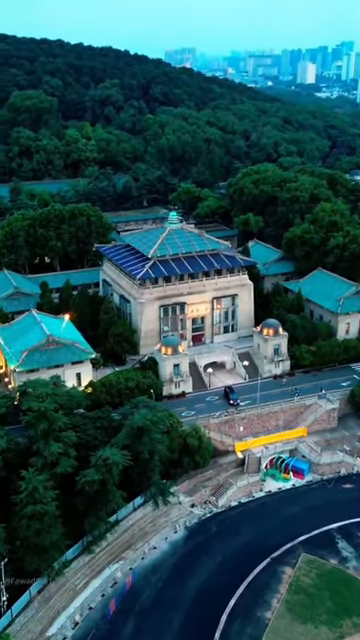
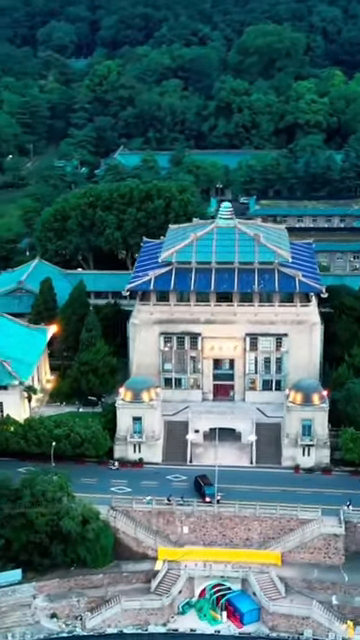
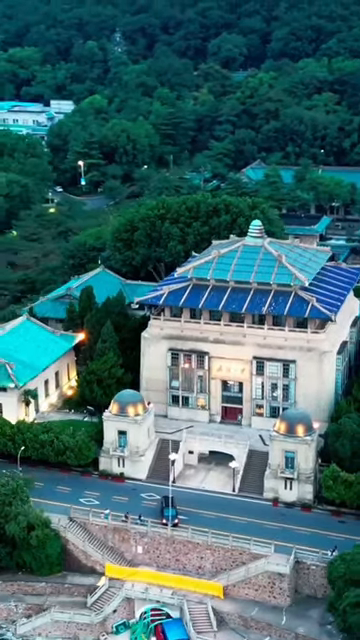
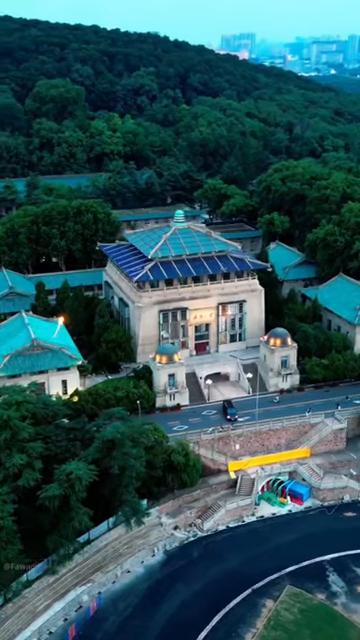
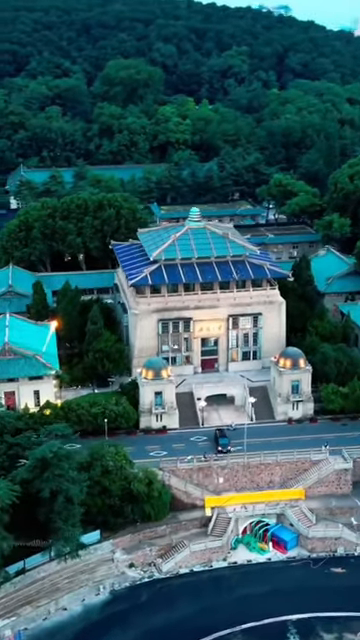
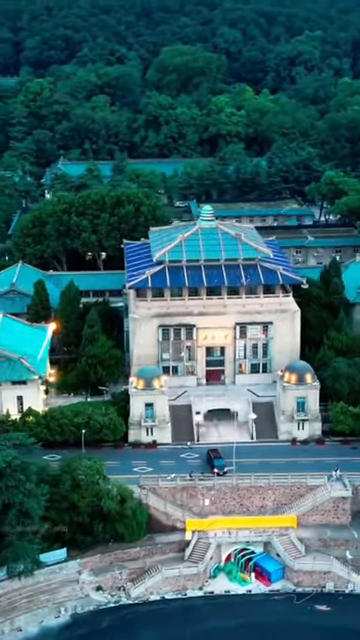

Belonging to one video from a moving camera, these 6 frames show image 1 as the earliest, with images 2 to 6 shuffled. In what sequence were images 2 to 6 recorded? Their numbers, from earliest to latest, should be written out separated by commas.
4, 5, 6, 2, 3
